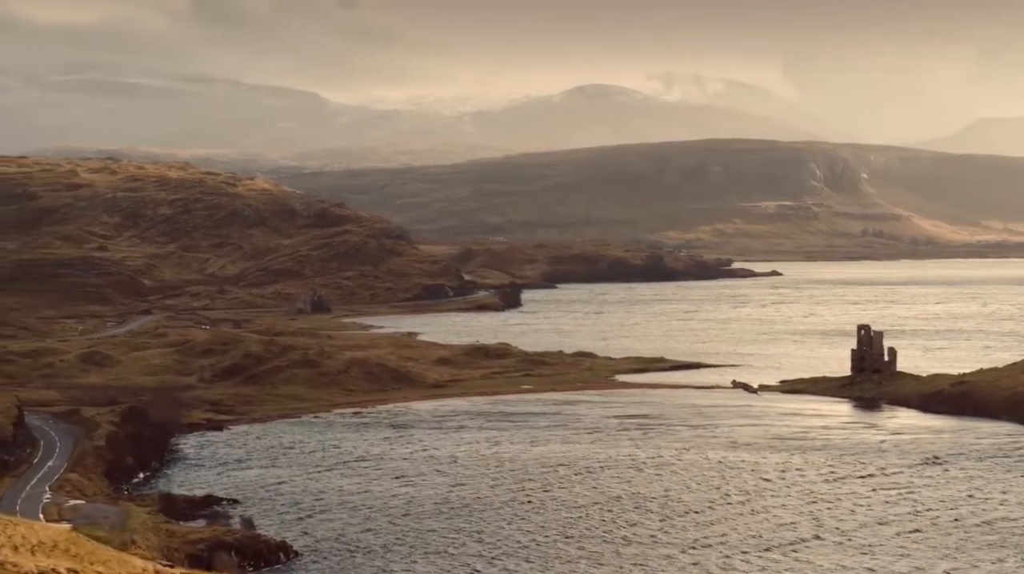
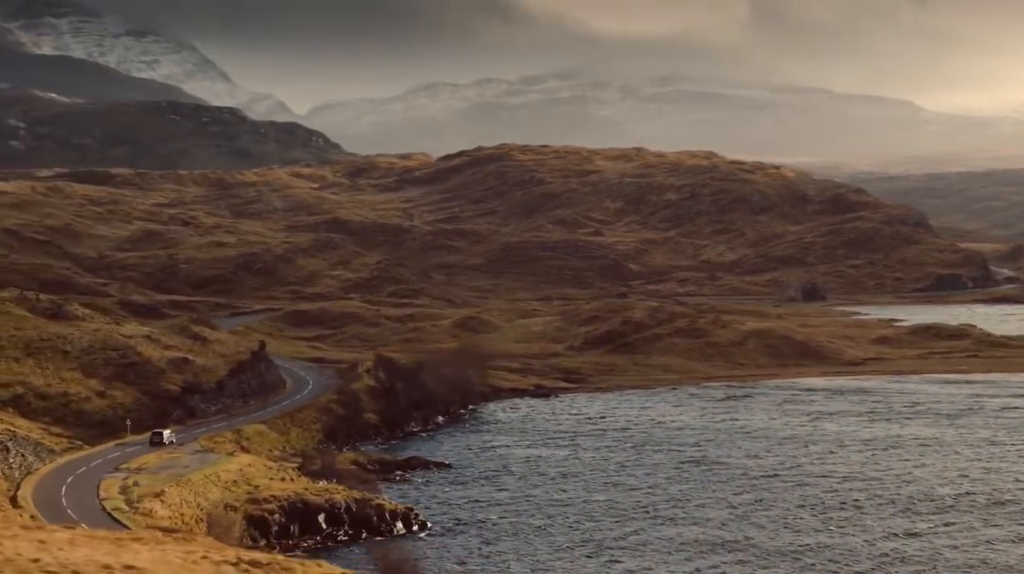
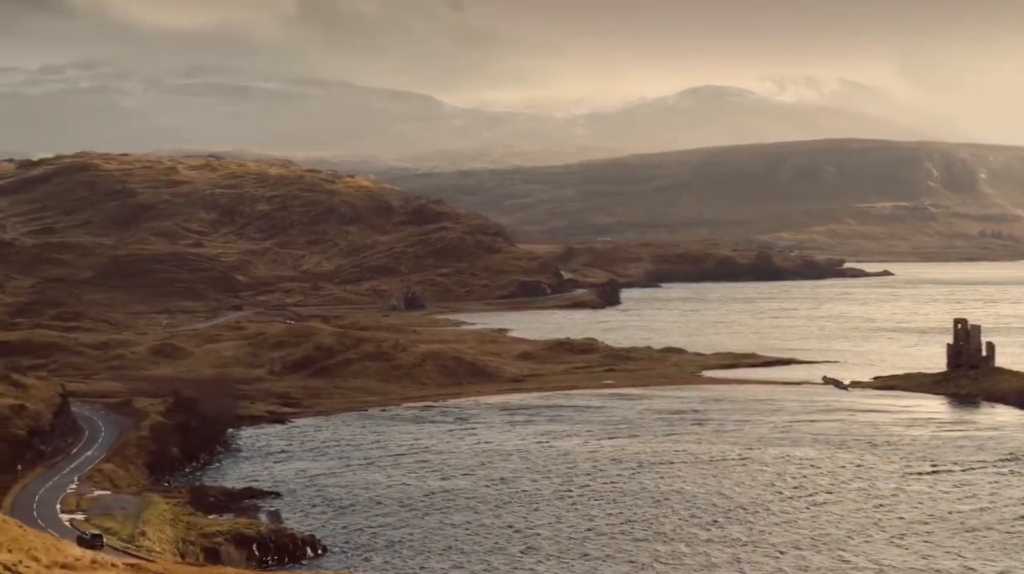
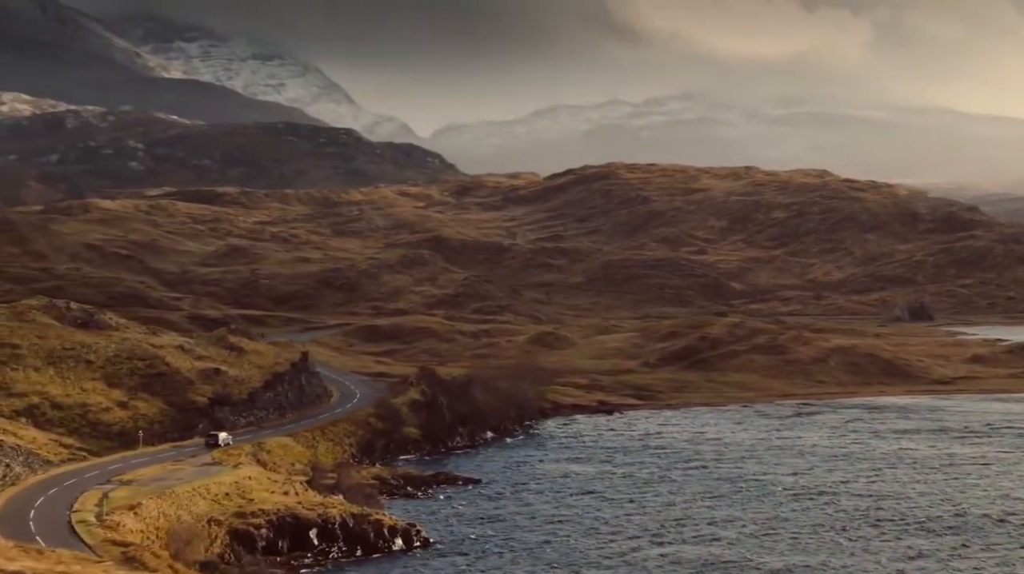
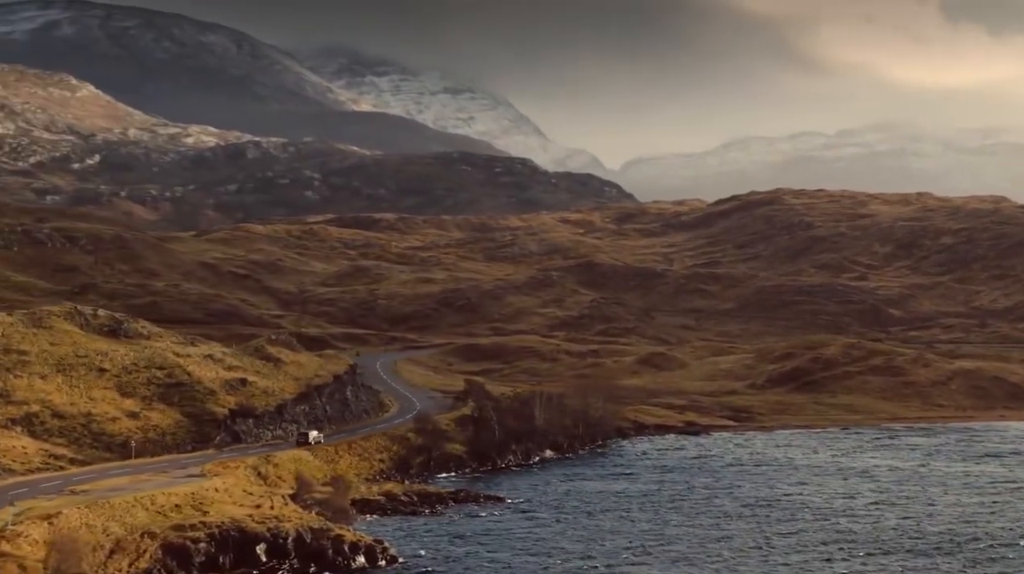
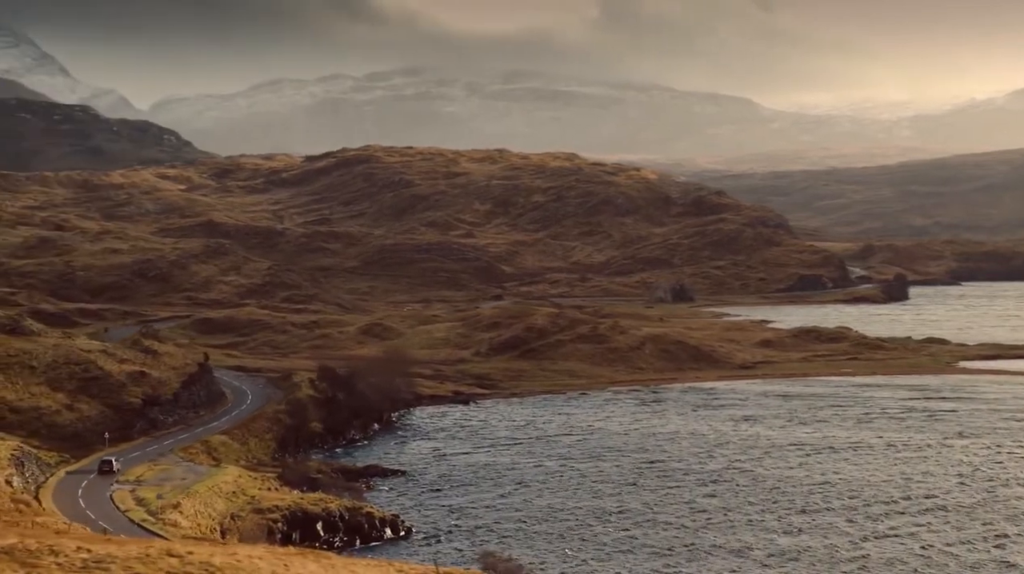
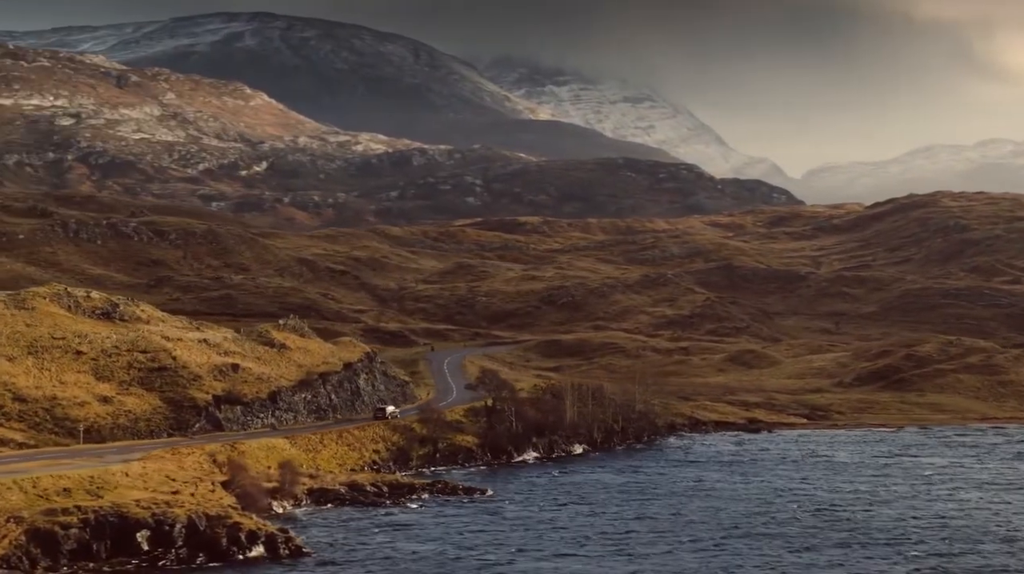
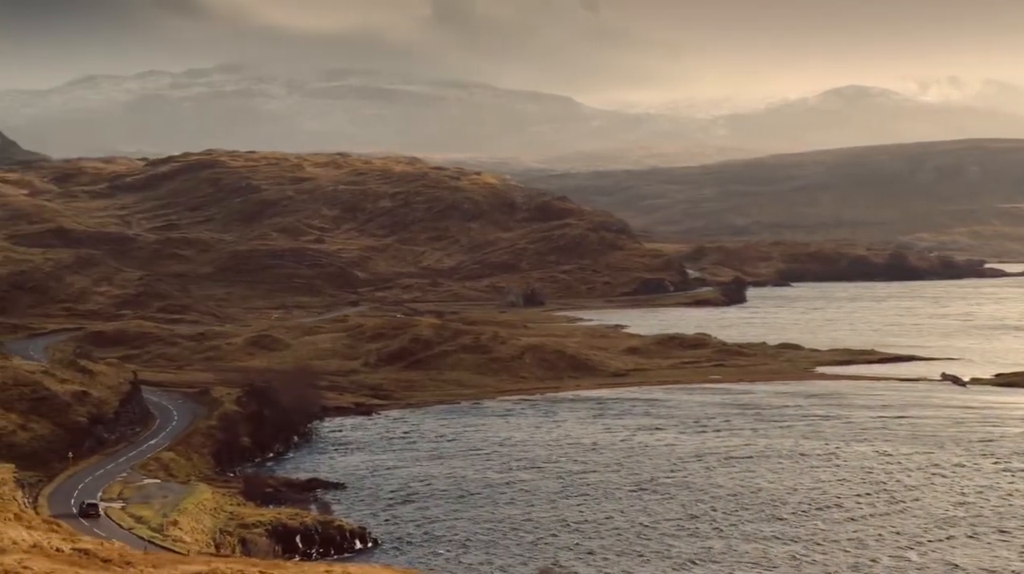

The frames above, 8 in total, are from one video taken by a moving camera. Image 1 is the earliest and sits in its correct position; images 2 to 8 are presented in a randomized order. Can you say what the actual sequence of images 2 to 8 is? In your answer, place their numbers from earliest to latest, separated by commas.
3, 8, 6, 2, 4, 5, 7
